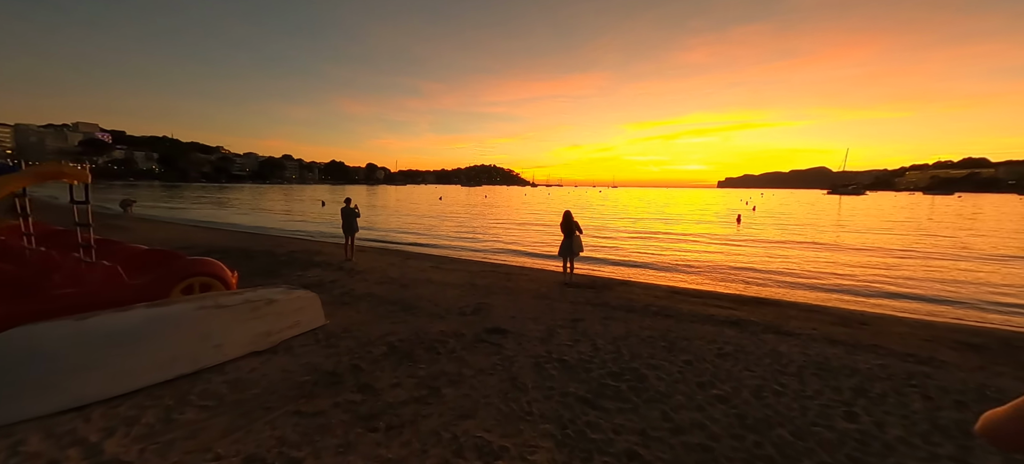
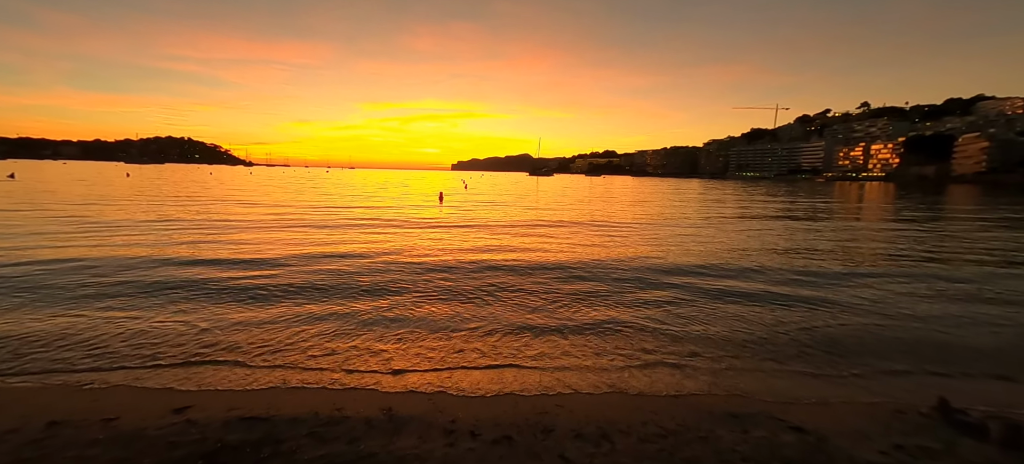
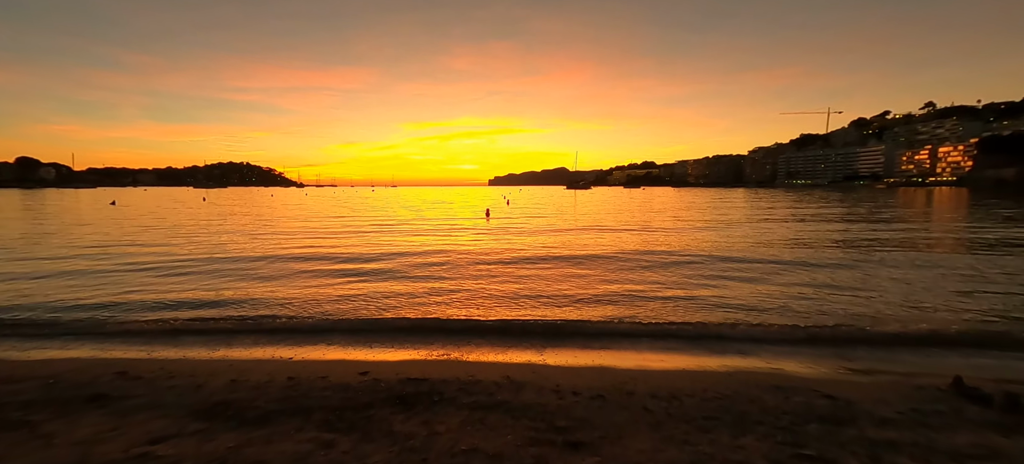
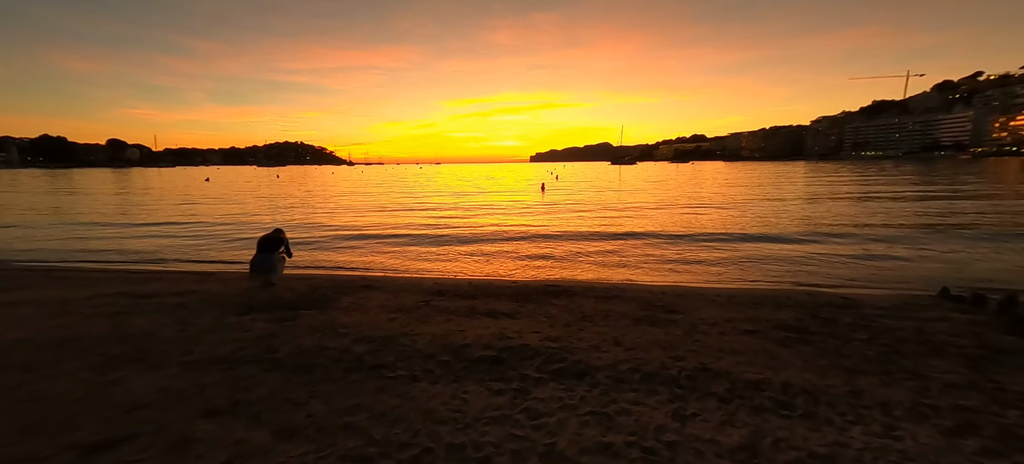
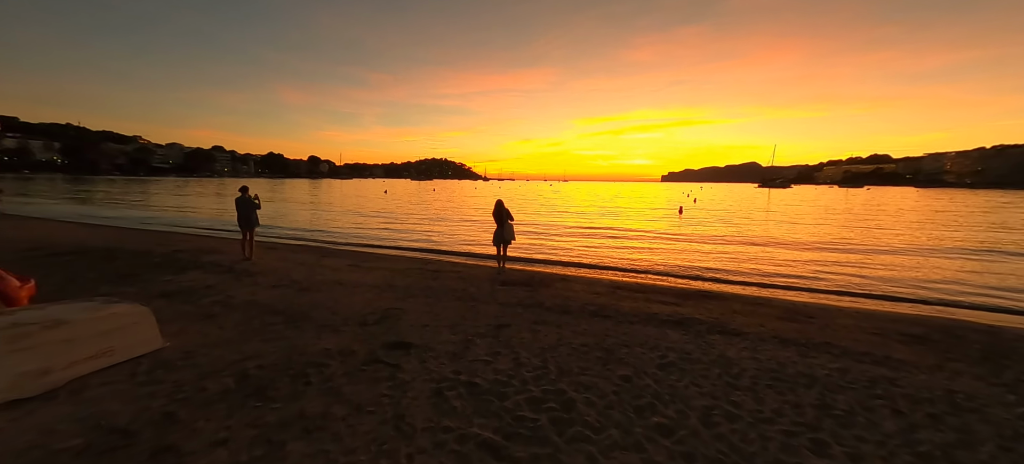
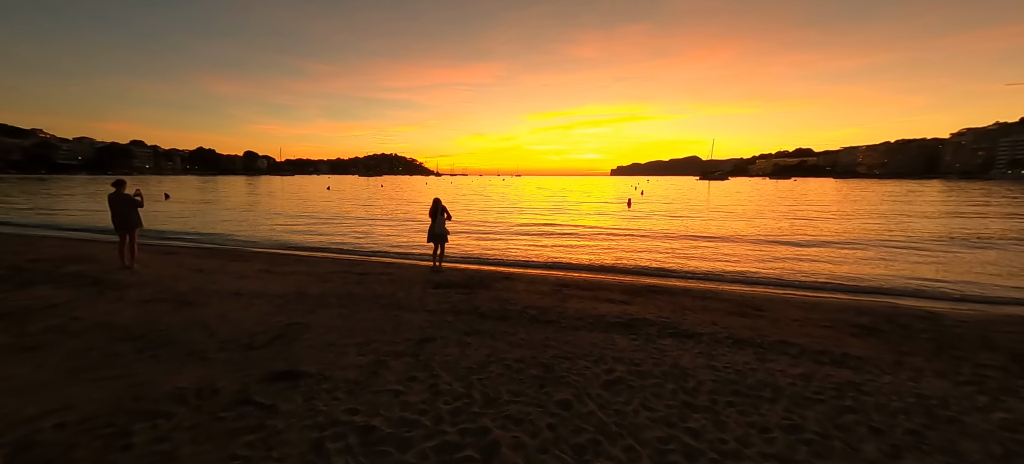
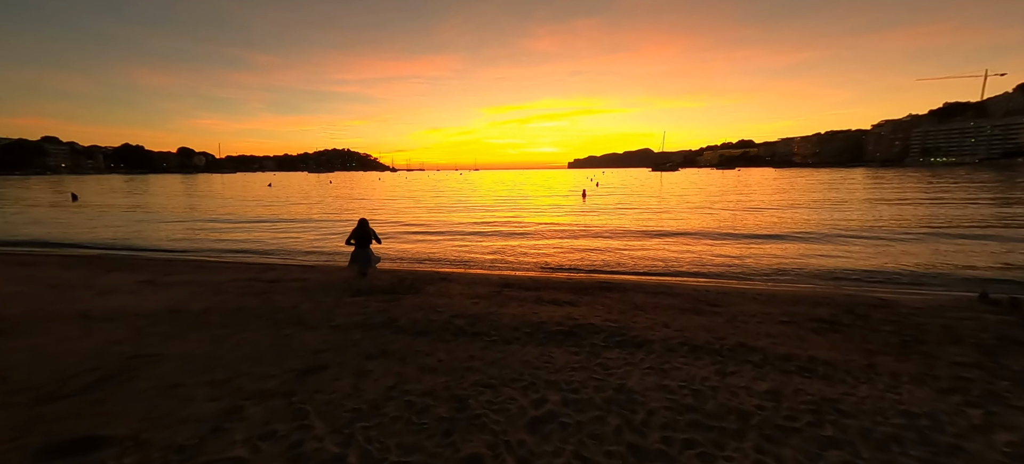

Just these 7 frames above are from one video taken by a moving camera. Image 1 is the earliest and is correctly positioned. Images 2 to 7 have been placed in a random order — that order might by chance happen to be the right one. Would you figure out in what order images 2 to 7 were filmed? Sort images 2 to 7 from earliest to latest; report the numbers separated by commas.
5, 6, 7, 4, 3, 2
